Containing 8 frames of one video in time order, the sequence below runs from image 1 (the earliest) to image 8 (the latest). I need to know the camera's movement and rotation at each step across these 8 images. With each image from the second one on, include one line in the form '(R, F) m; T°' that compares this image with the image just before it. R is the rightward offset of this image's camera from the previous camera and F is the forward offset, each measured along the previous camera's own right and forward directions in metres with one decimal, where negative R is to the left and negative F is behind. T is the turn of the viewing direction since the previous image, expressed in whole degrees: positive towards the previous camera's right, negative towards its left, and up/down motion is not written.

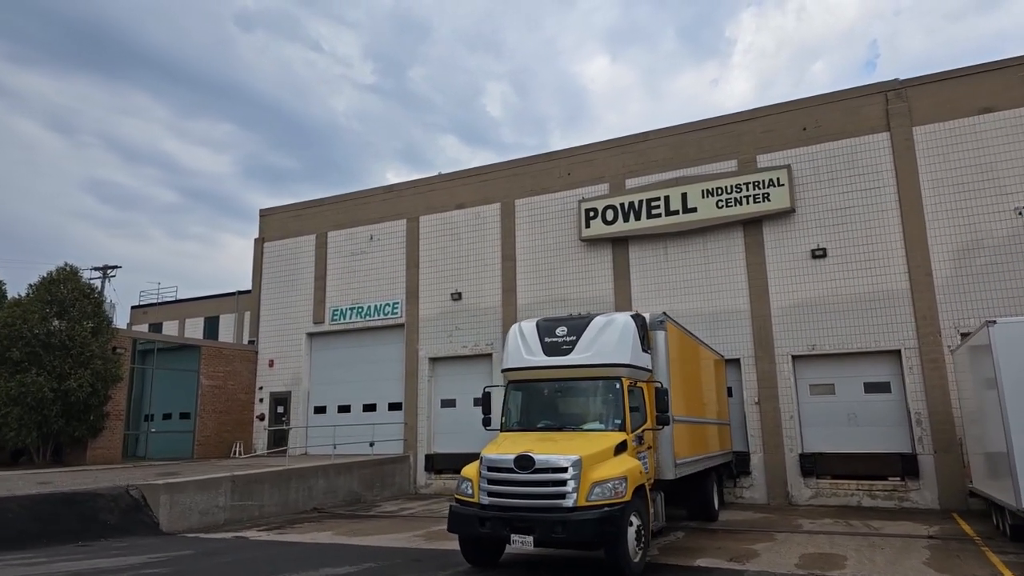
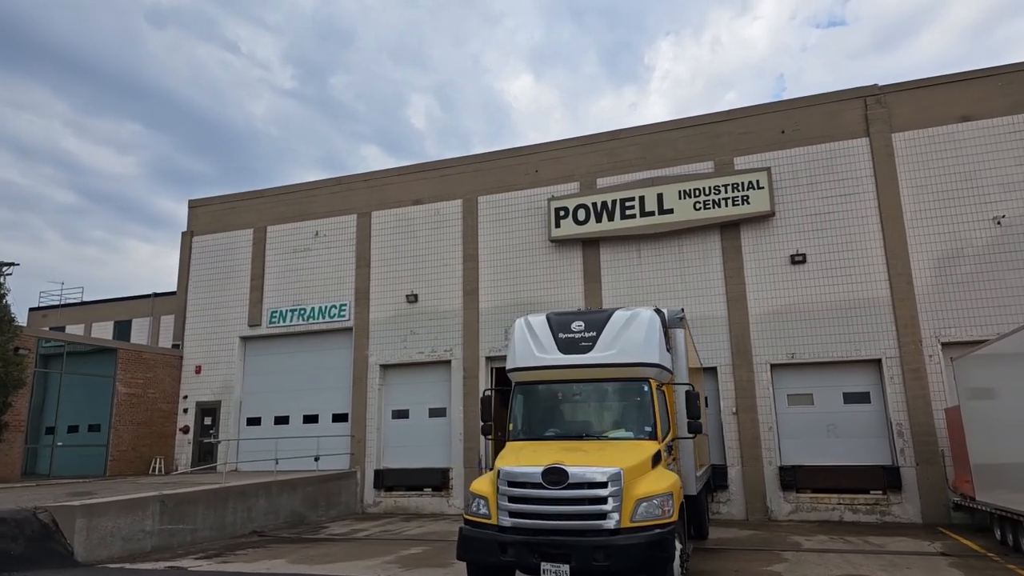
(-1.0, +1.3) m; +6°
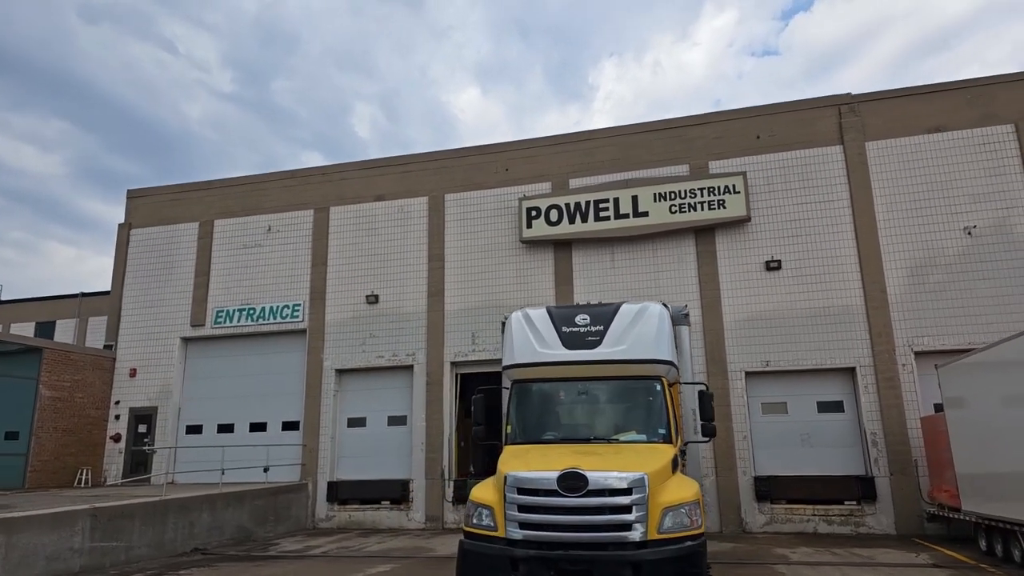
(-0.6, +0.8) m; +5°
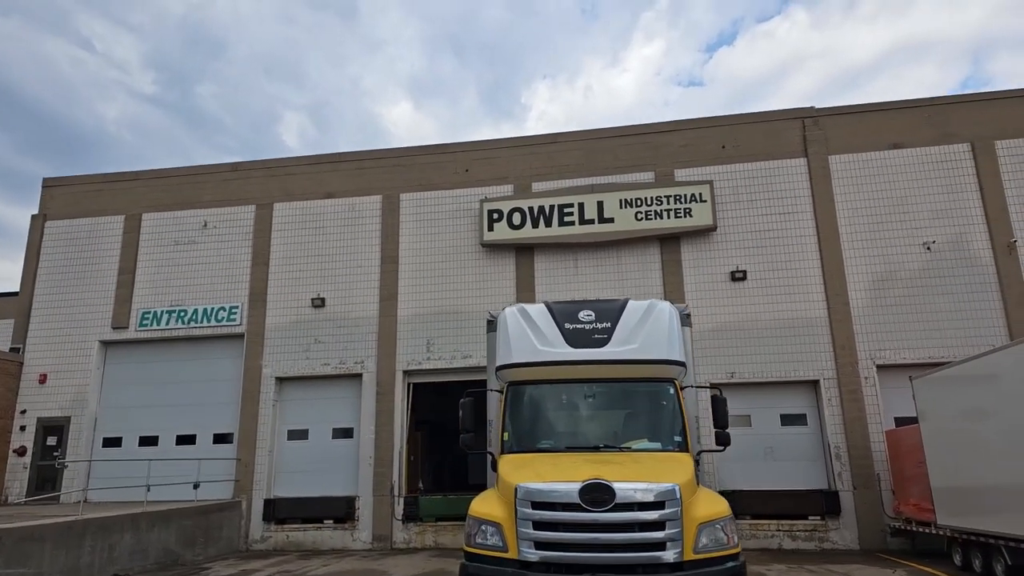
(-0.7, +0.8) m; +6°
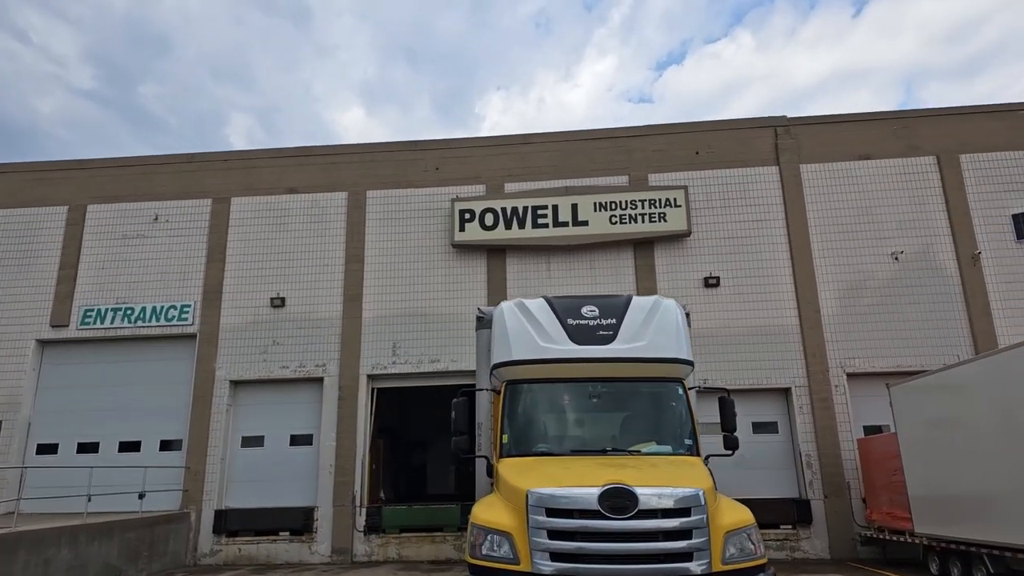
(-0.4, +0.5) m; +4°
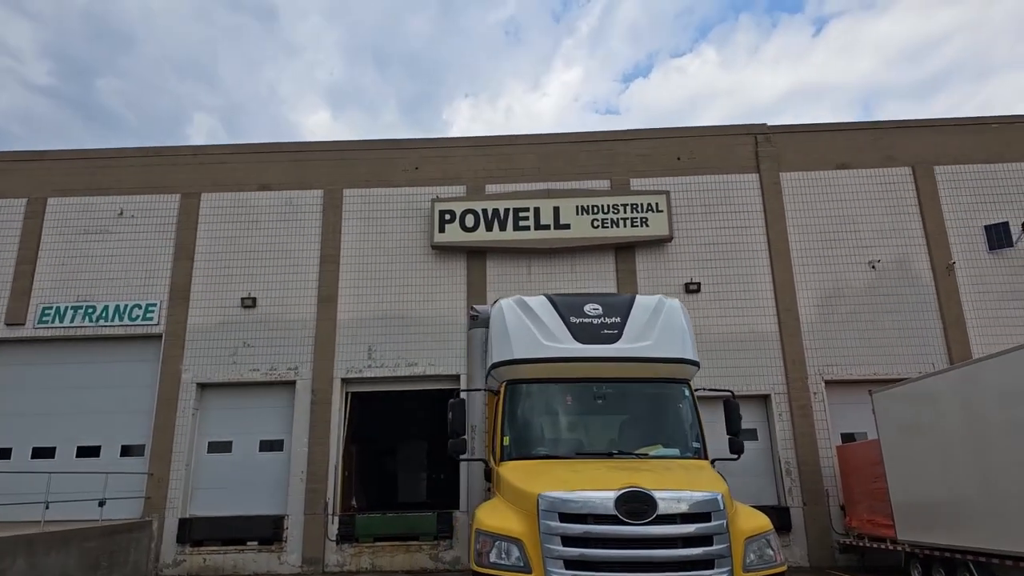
(-0.3, +0.3) m; +3°
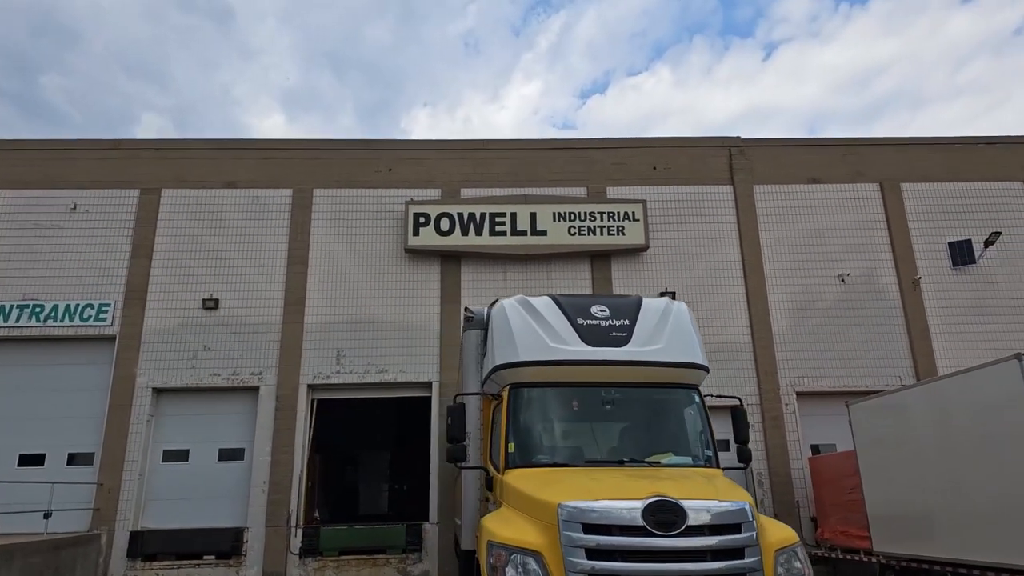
(-0.4, +0.3) m; +4°
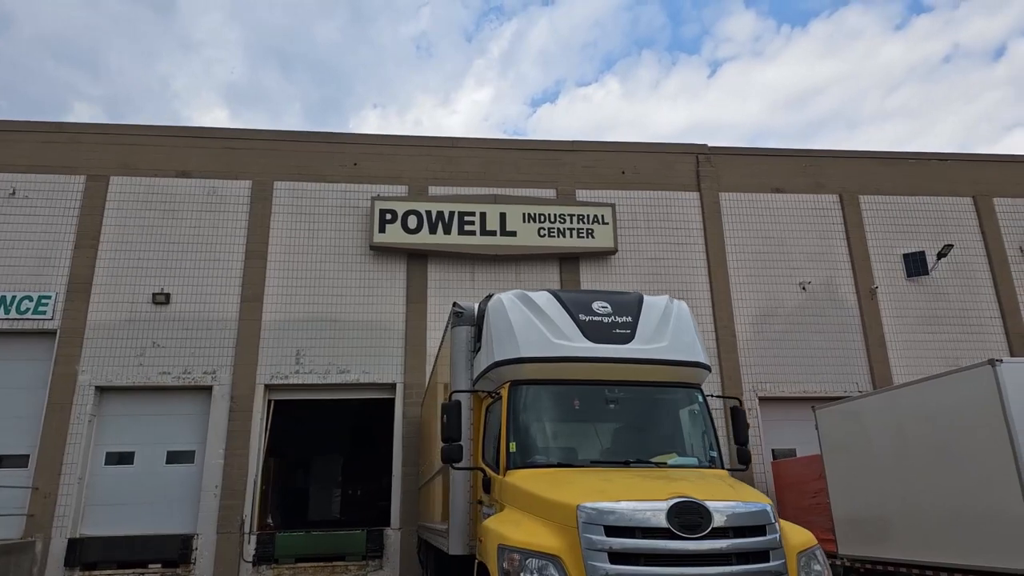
(-0.4, +0.3) m; +4°
